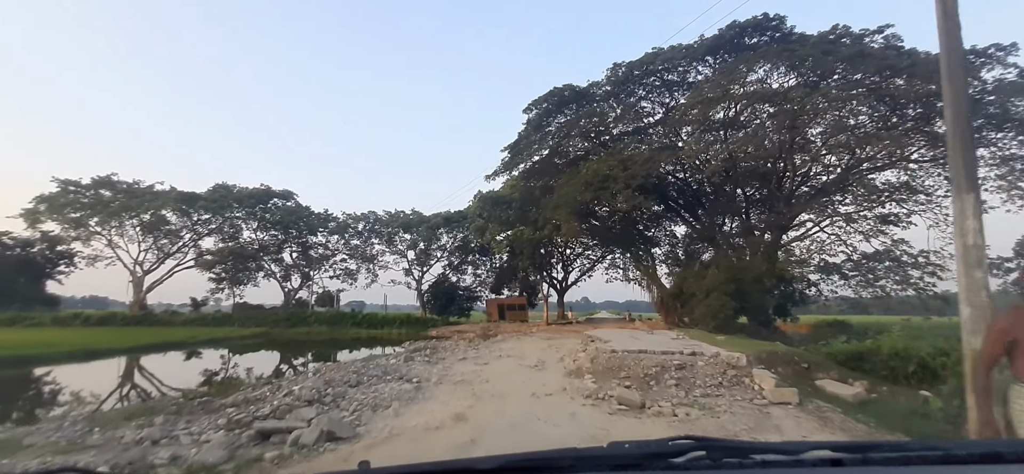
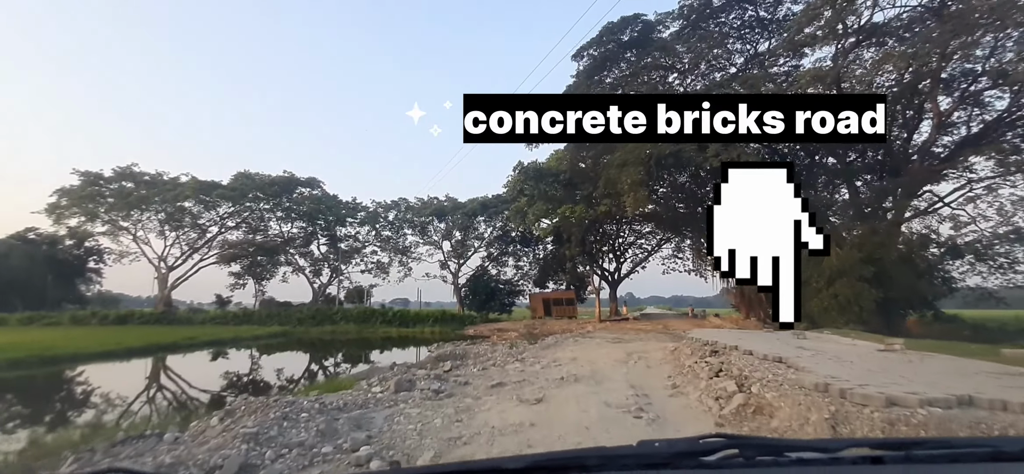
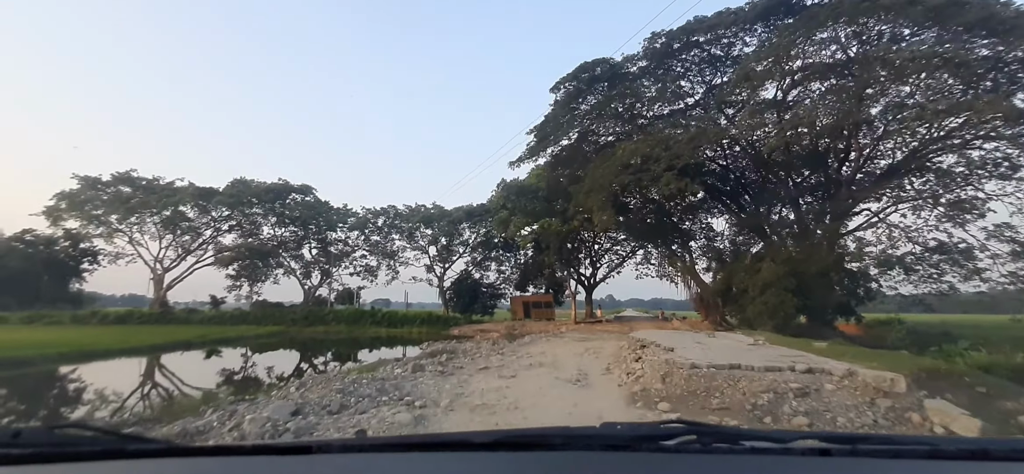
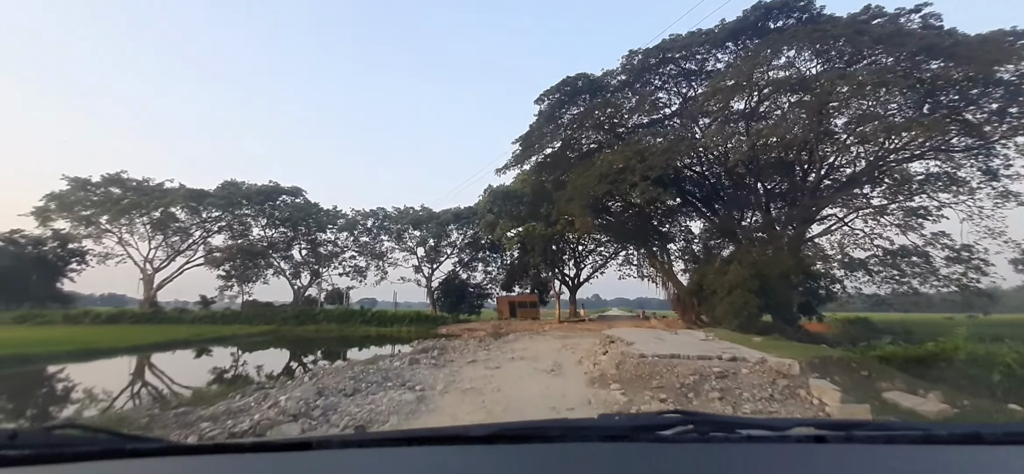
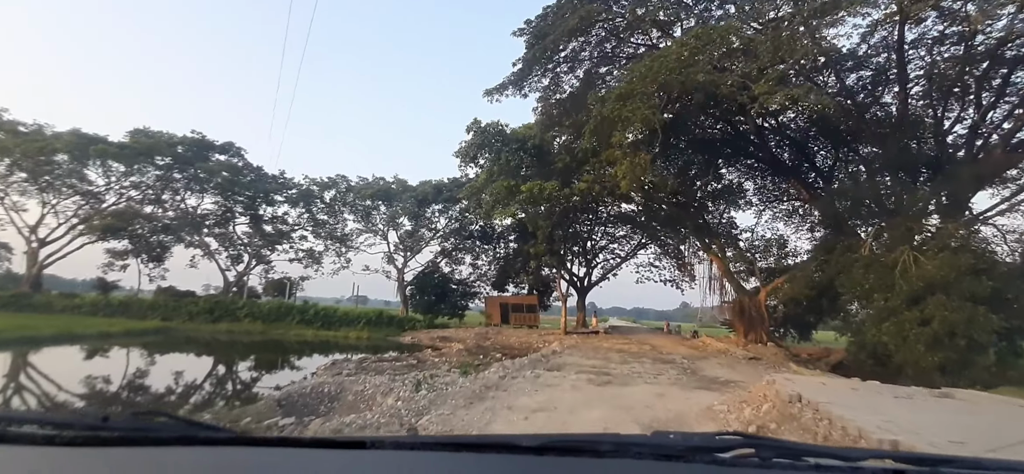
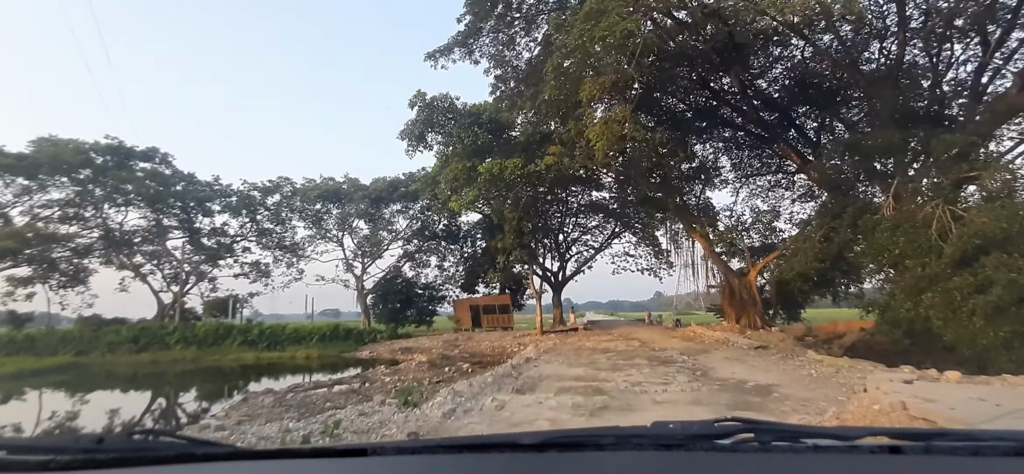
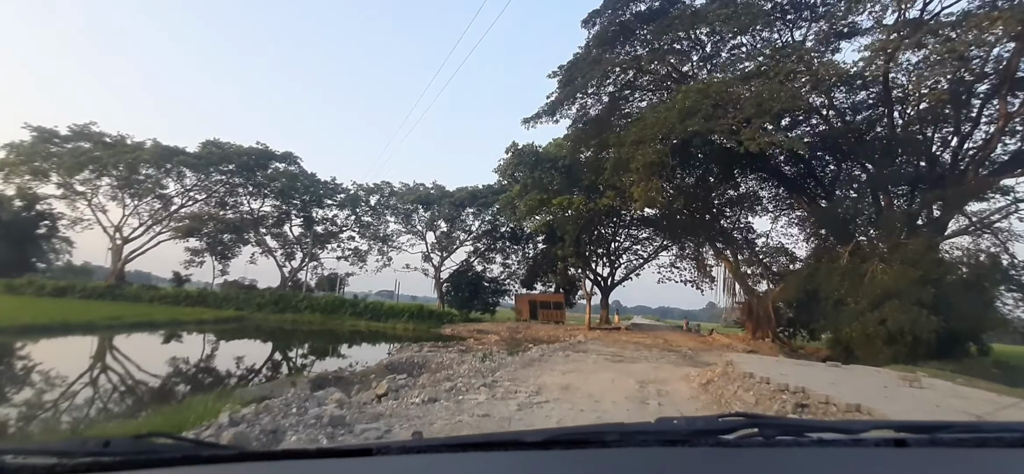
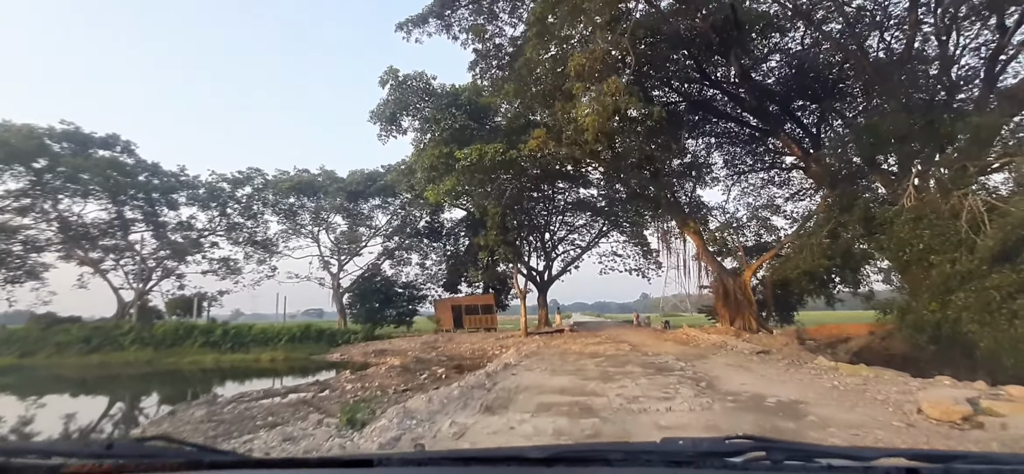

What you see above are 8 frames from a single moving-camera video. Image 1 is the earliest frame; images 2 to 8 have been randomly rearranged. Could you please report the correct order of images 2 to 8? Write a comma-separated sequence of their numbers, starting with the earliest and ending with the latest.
4, 3, 2, 7, 5, 6, 8
